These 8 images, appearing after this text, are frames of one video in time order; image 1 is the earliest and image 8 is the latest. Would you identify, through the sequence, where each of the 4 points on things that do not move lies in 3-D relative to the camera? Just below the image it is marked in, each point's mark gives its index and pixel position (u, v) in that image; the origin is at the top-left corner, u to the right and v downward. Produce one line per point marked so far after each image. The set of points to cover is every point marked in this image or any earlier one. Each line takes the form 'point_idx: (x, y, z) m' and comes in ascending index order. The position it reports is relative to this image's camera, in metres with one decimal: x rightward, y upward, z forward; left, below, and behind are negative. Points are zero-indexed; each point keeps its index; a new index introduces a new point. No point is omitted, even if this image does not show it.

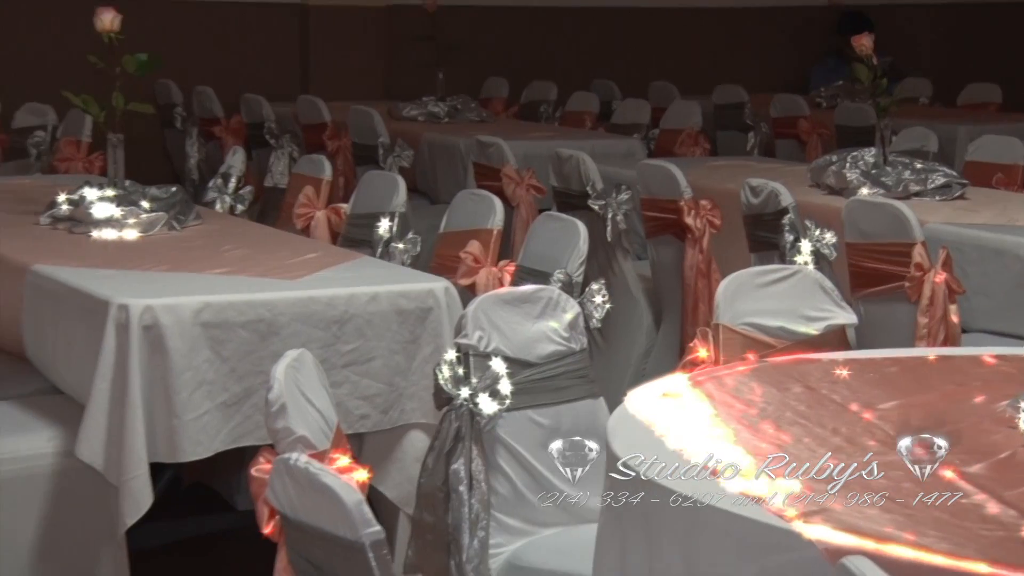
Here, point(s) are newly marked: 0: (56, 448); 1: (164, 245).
0: (-0.9, -0.3, +2.4) m
1: (-0.7, +0.1, +2.7) m
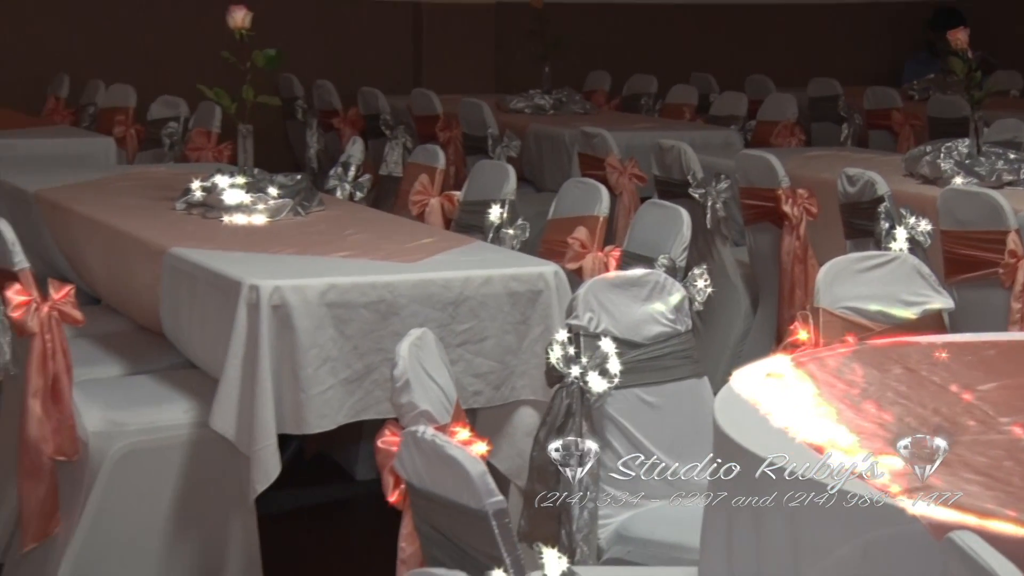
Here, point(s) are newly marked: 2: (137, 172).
0: (-0.6, -0.3, +2.6) m
1: (-0.5, +0.1, +2.9) m
2: (-0.9, +0.3, +3.3) m
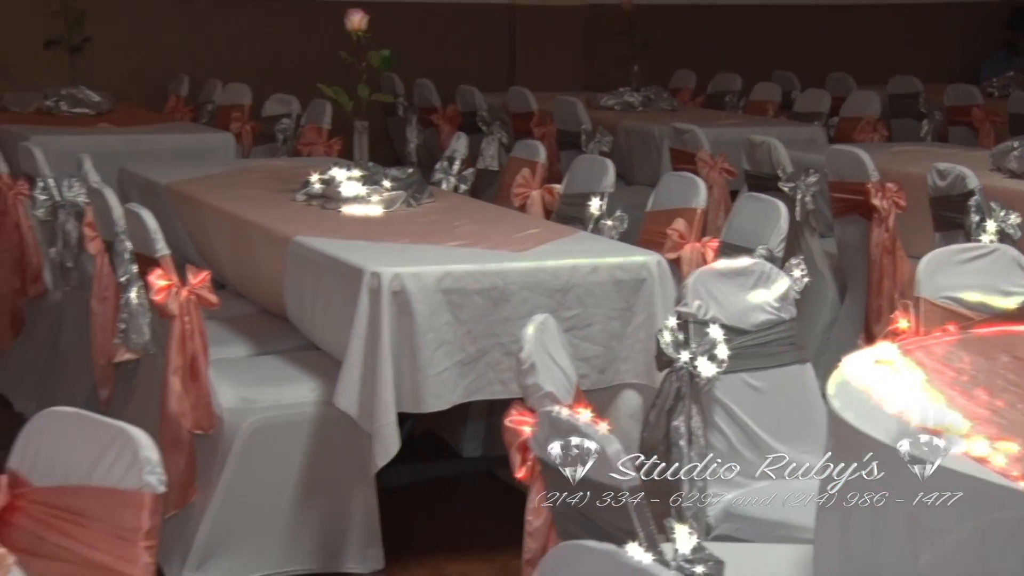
0: (-0.4, -0.2, +2.8) m
1: (-0.2, +0.2, +3.1) m
2: (-0.7, +0.3, +3.5) m
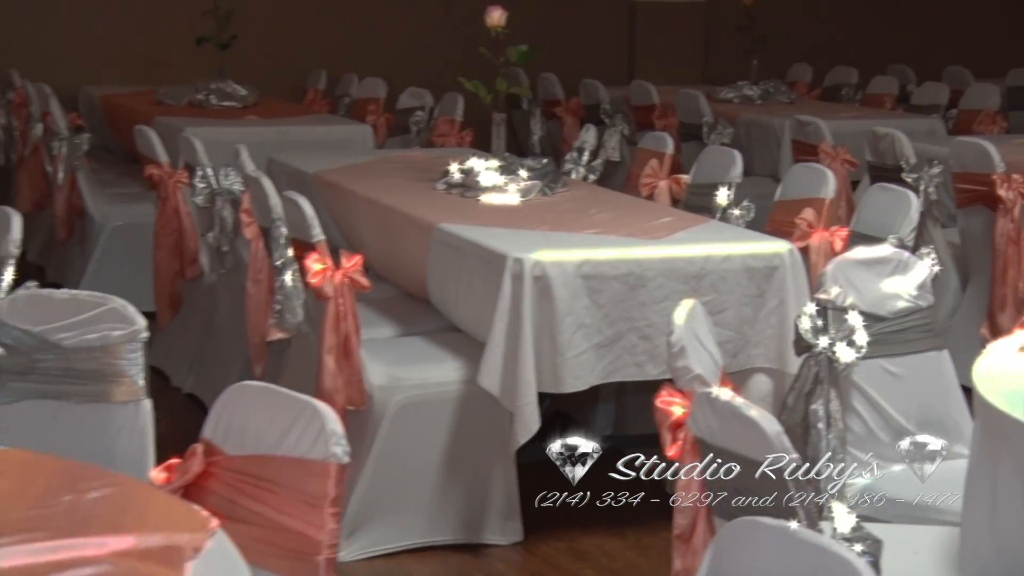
0: (-0.1, -0.2, +3.0) m
1: (+0.1, +0.2, +3.2) m
2: (-0.3, +0.4, +3.7) m
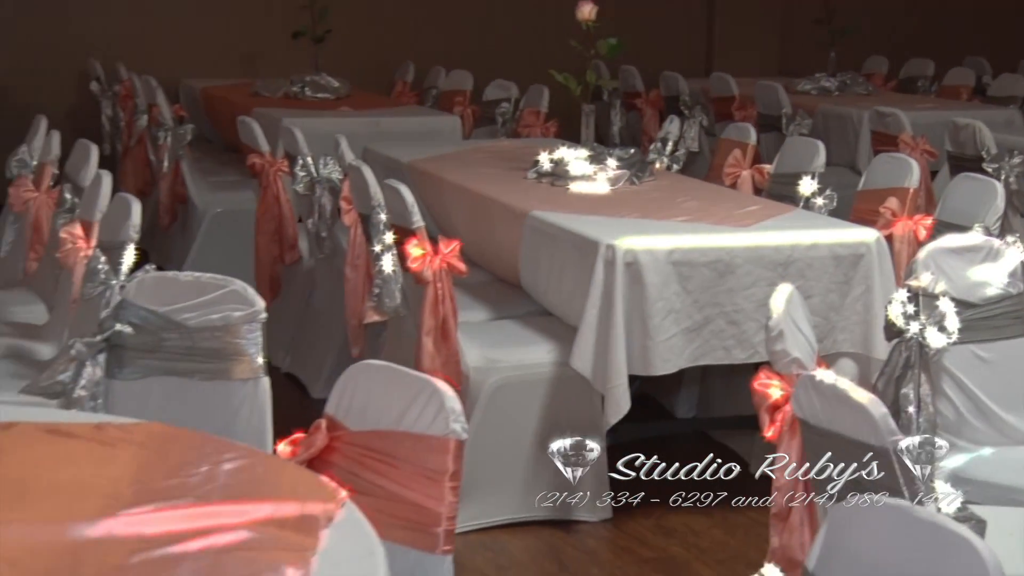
0: (+0.1, -0.2, +3.1) m
1: (+0.3, +0.2, +3.3) m
2: (-0.1, +0.4, +3.8) m
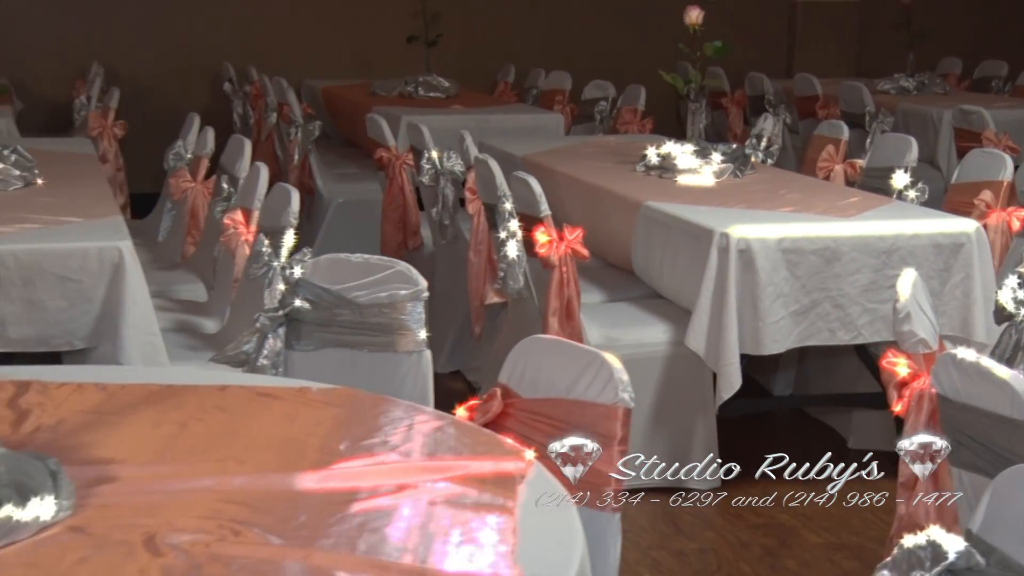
0: (+0.4, -0.1, +3.3) m
1: (+0.6, +0.3, +3.5) m
2: (+0.2, +0.4, +4.0) m
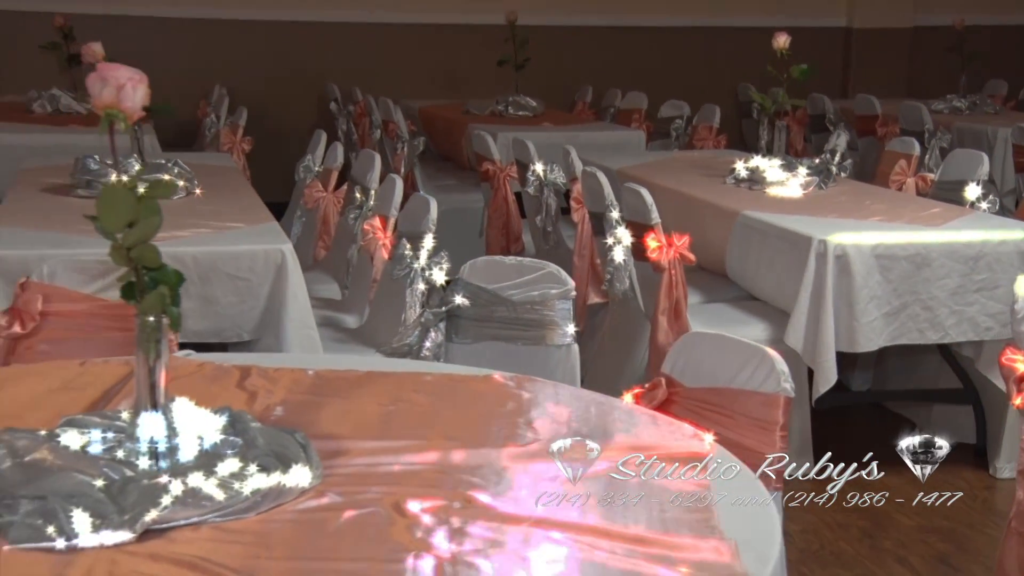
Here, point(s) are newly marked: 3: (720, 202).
0: (+0.7, -0.1, +3.6) m
1: (+0.9, +0.3, +3.8) m
2: (+0.5, +0.4, +4.3) m
3: (+0.6, +0.3, +3.8) m
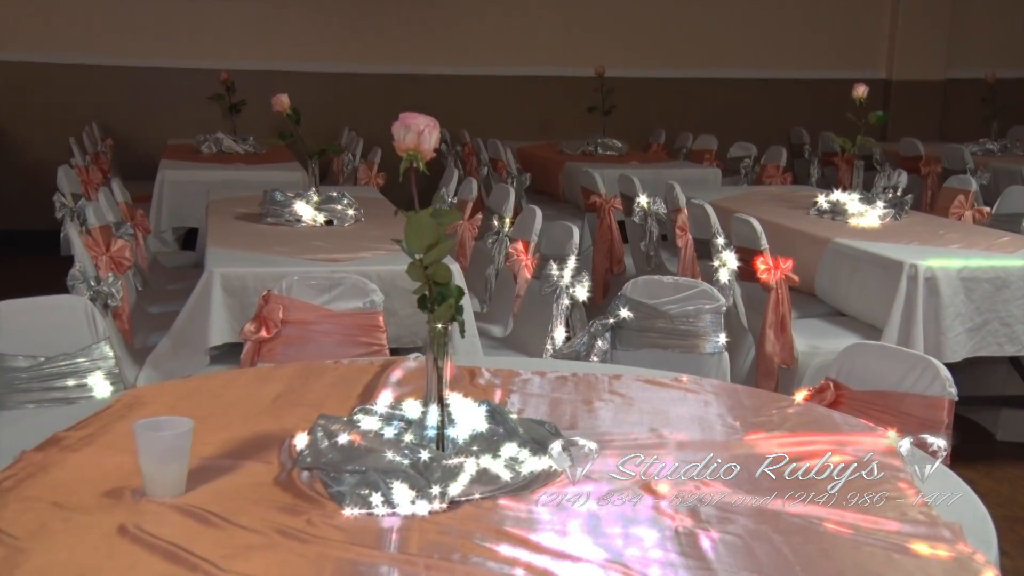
0: (+1.1, -0.2, +4.0) m
1: (+1.3, +0.2, +4.3) m
2: (+0.8, +0.4, +4.7) m
3: (+0.9, +0.2, +4.3) m
